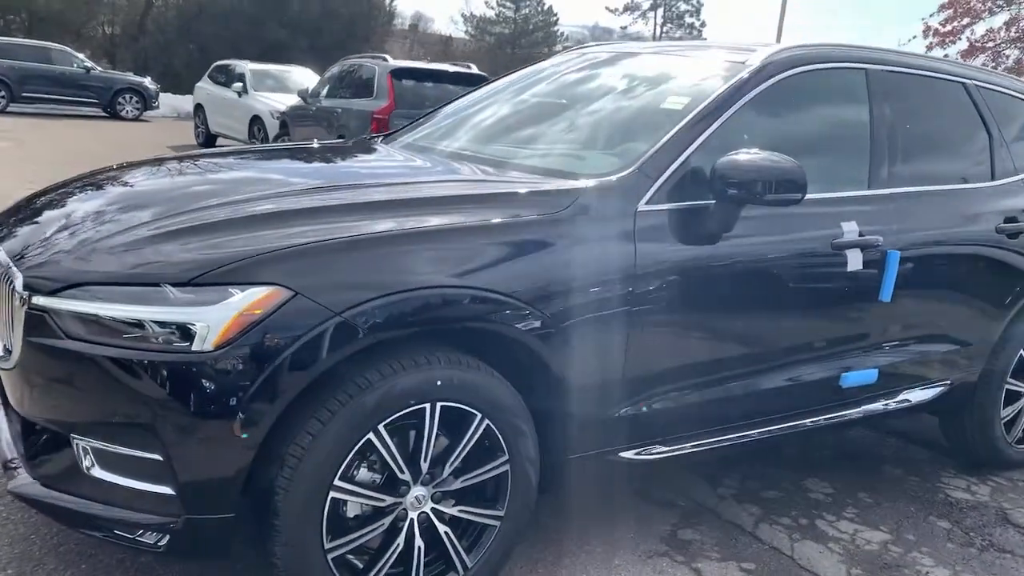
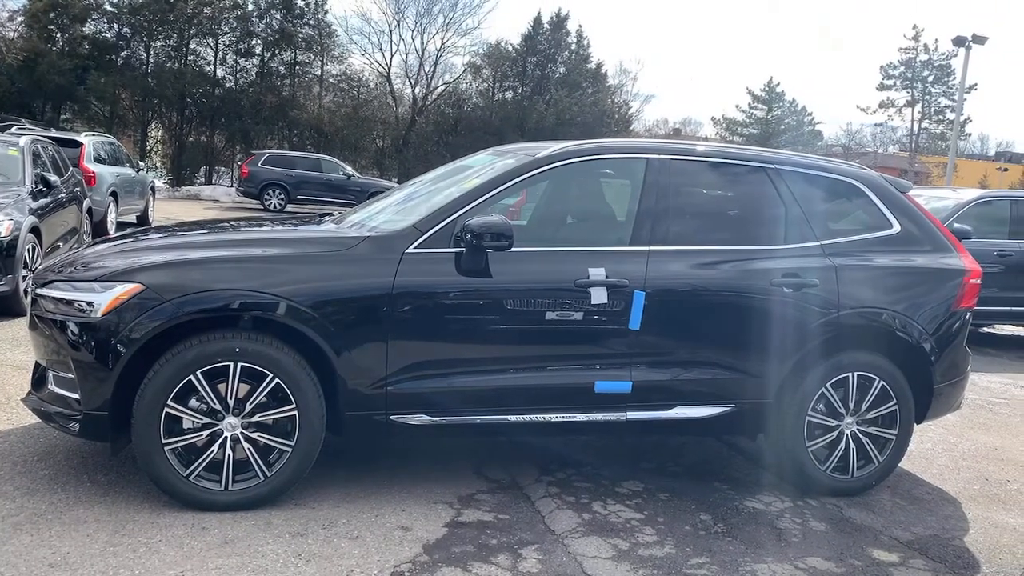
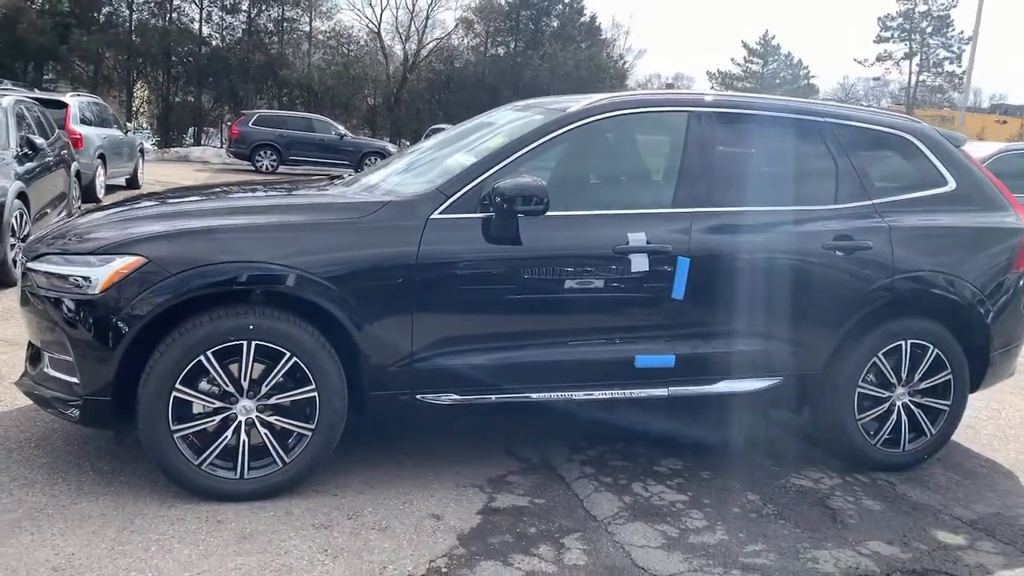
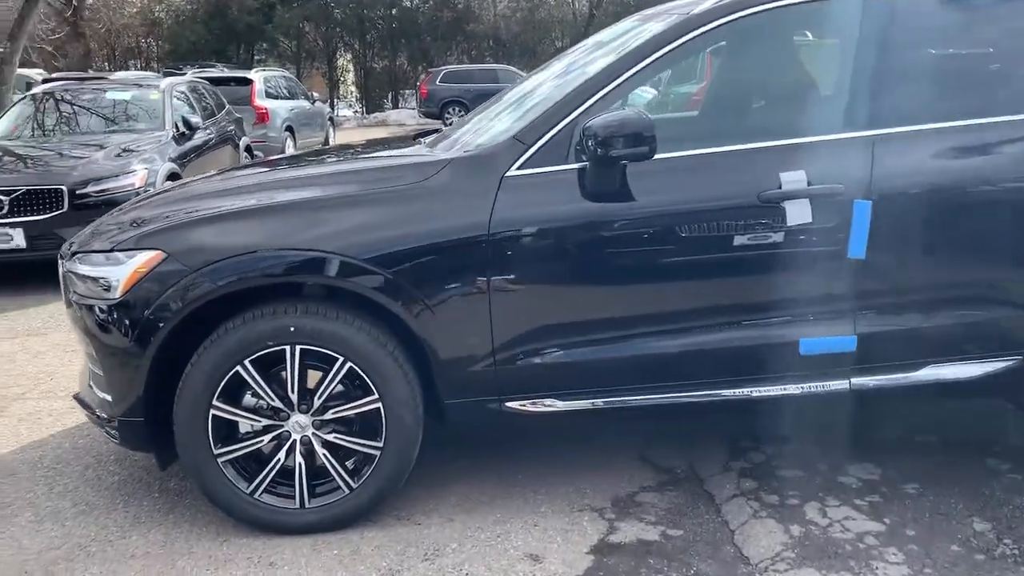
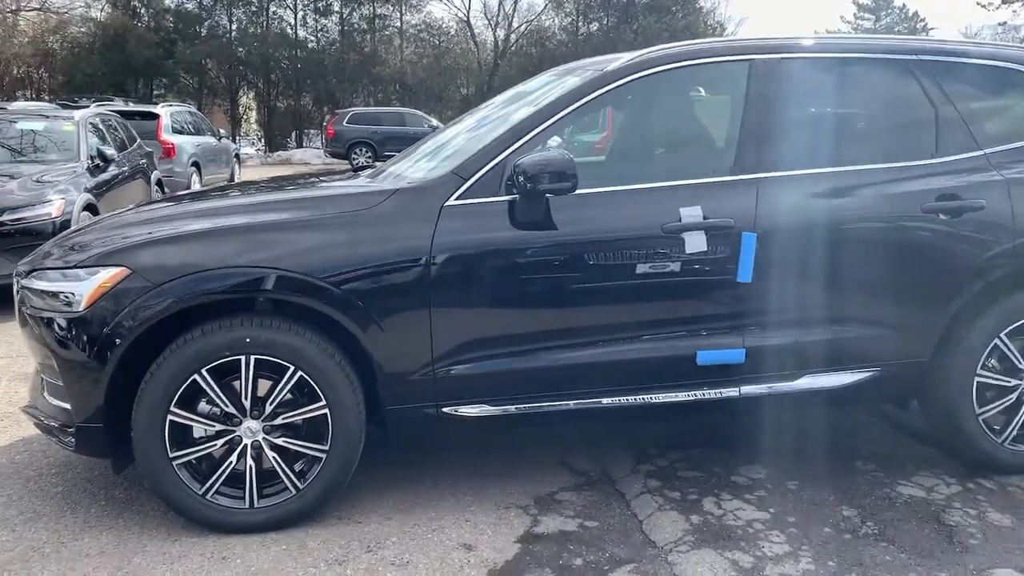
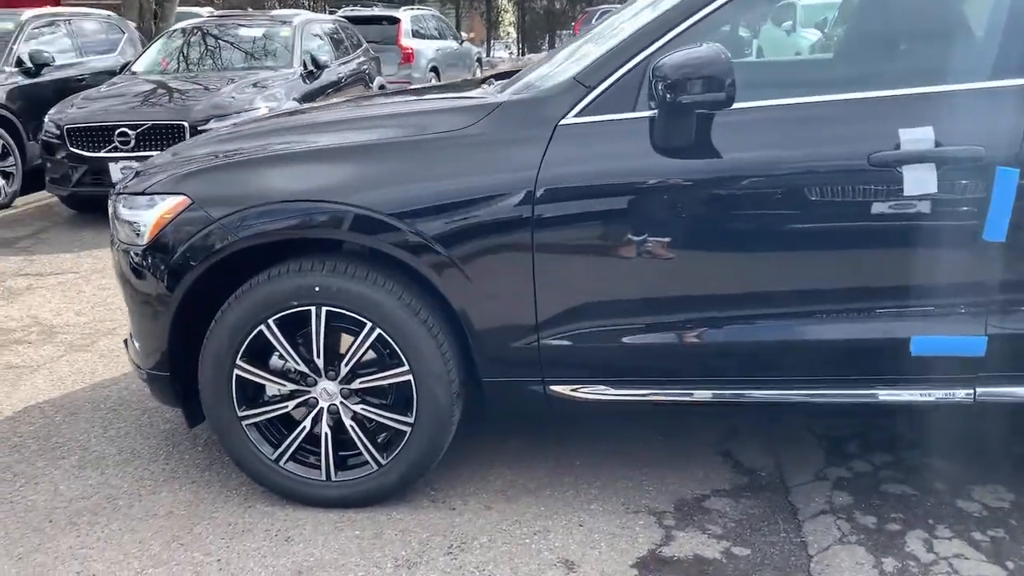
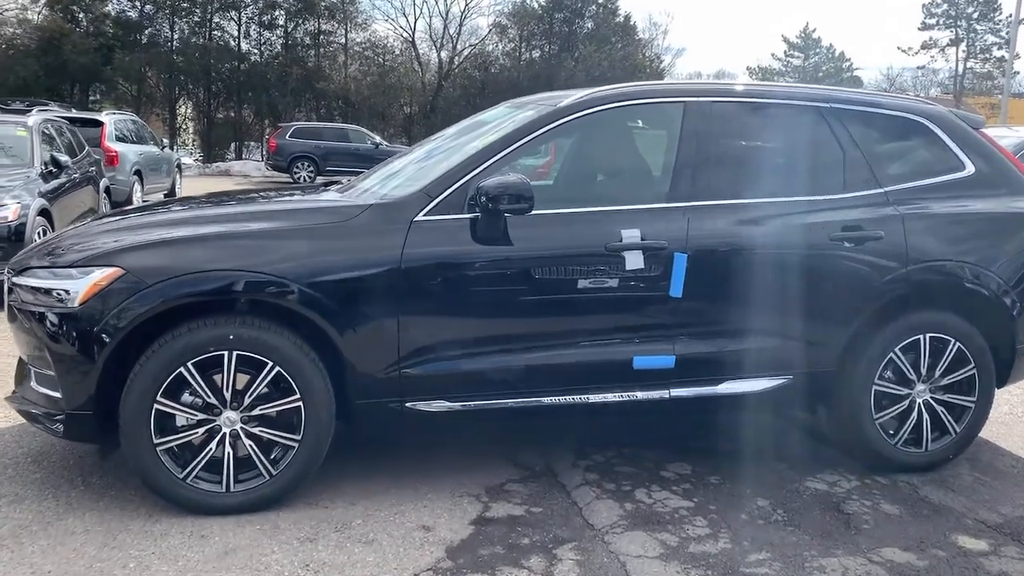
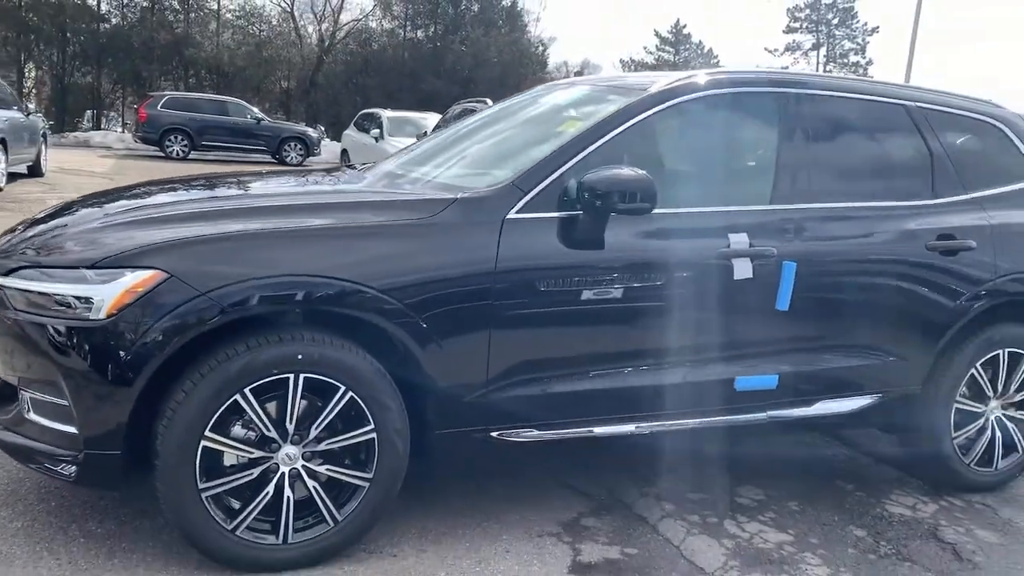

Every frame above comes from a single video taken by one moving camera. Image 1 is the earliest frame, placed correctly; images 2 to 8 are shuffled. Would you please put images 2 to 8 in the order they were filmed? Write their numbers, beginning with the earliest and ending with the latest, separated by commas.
8, 3, 2, 7, 5, 4, 6
